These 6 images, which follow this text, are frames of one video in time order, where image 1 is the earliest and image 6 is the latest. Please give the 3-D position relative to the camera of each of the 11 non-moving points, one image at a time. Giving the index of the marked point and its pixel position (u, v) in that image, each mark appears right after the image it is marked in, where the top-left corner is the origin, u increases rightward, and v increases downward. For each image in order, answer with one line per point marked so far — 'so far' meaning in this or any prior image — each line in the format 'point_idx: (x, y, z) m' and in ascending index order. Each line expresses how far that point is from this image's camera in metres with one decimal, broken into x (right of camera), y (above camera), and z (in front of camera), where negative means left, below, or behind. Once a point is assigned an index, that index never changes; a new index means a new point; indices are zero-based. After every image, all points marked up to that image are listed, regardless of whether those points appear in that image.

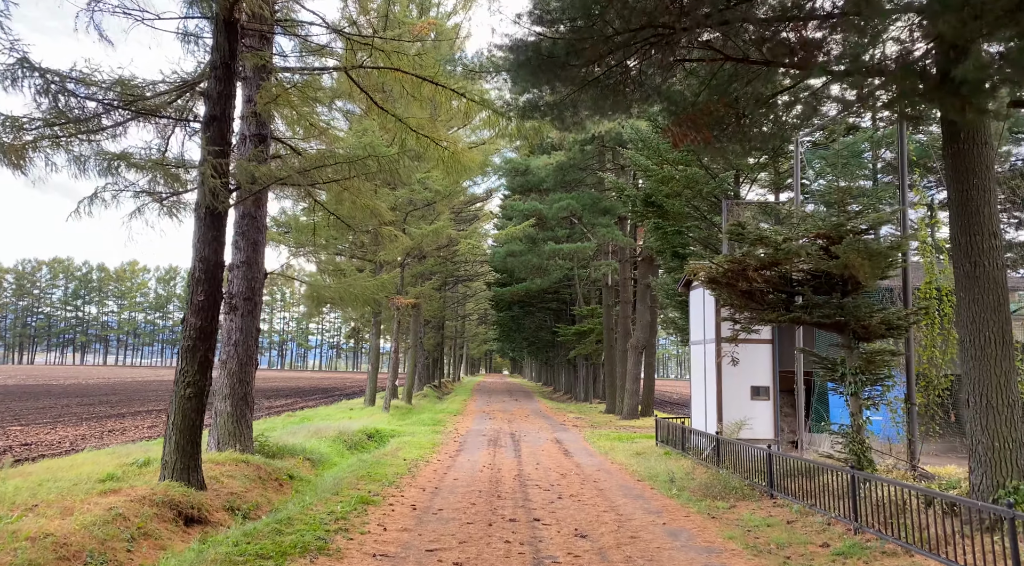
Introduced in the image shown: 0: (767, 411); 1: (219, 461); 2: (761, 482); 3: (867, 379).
0: (+5.1, -2.5, +16.7) m
1: (-4.1, -2.5, +11.7) m
2: (+3.8, -3.1, +12.8) m
3: (+4.9, -1.3, +11.7) m
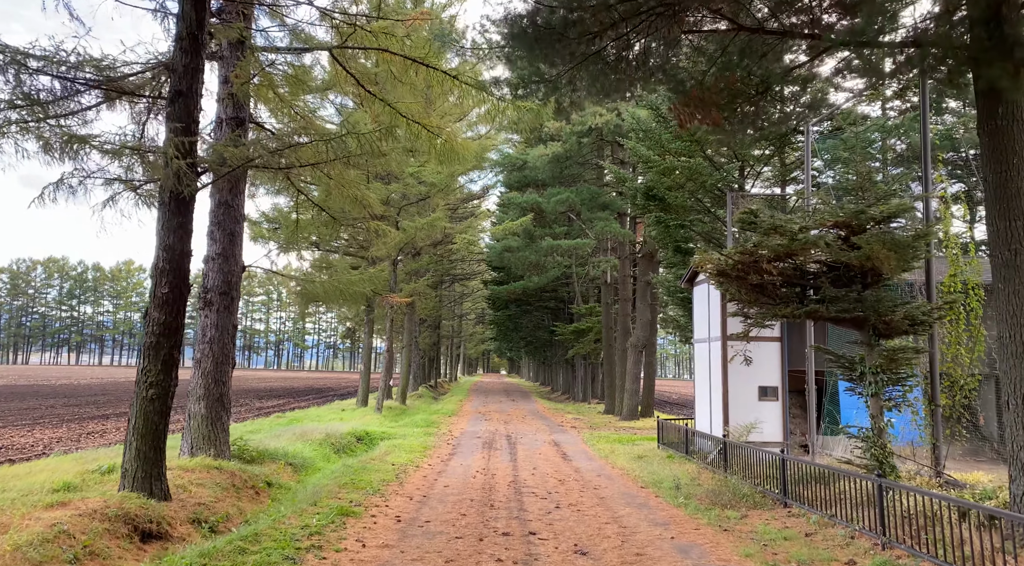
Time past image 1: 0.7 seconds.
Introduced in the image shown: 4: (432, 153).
0: (+5.0, -2.4, +15.9) m
1: (-4.2, -2.4, +10.9) m
2: (+3.7, -3.0, +12.0) m
3: (+4.9, -1.2, +10.9) m
4: (-1.2, +1.8, +12.8) m
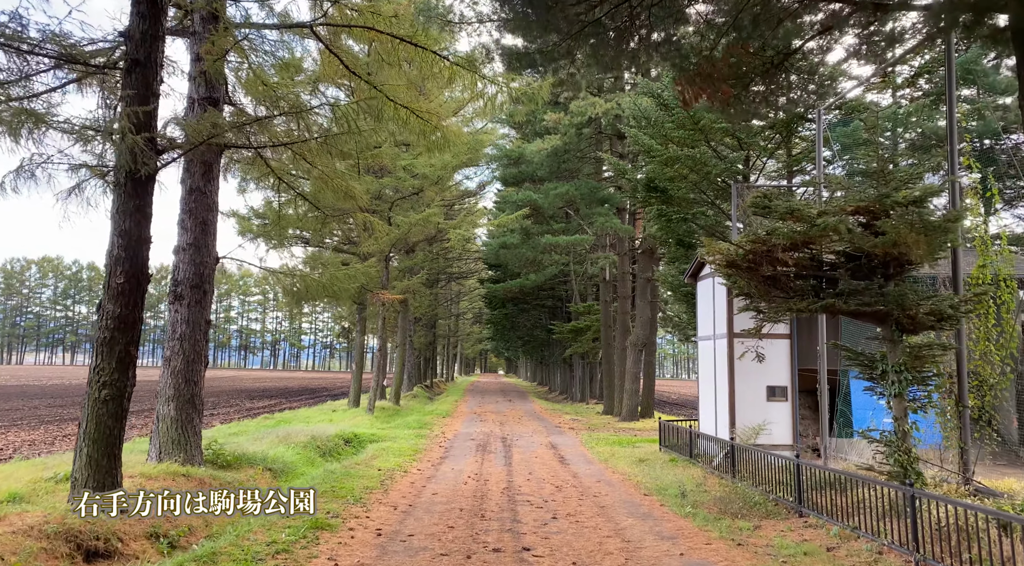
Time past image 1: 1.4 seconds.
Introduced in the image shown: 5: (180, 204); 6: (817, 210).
0: (+4.9, -2.3, +15.0) m
1: (-4.3, -2.3, +10.0) m
2: (+3.6, -2.9, +11.1) m
3: (+4.8, -1.1, +10.0) m
4: (-1.2, +1.9, +12.0) m
5: (-4.6, +1.1, +11.8) m
6: (+3.6, +0.9, +10.0) m
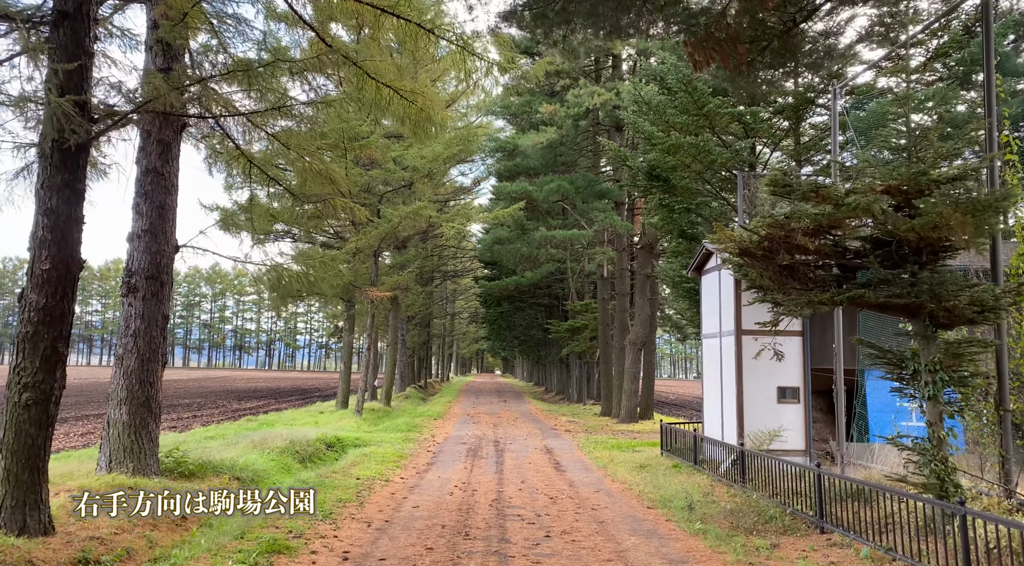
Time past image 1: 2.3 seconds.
0: (+4.8, -2.2, +13.9) m
1: (-4.4, -2.2, +8.9) m
2: (+3.5, -2.7, +10.0) m
3: (+4.7, -1.0, +8.9) m
4: (-1.4, +2.1, +10.9) m
5: (-4.8, +1.2, +10.6) m
6: (+3.5, +1.0, +8.9) m
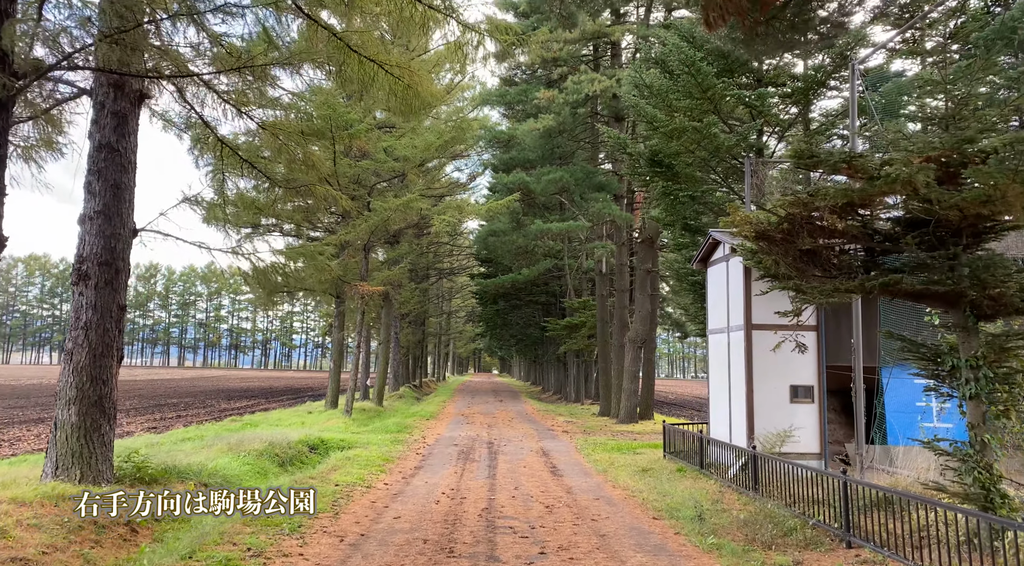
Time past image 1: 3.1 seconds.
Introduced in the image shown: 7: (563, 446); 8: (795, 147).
0: (+4.7, -2.1, +13.0) m
1: (-4.5, -2.0, +7.9) m
2: (+3.4, -2.6, +9.0) m
3: (+4.6, -0.9, +7.9) m
4: (-1.5, +2.2, +9.9) m
5: (-4.9, +1.4, +9.6) m
6: (+3.4, +1.1, +7.9) m
7: (+1.1, -3.6, +18.3) m
8: (+2.8, +1.3, +8.3) m
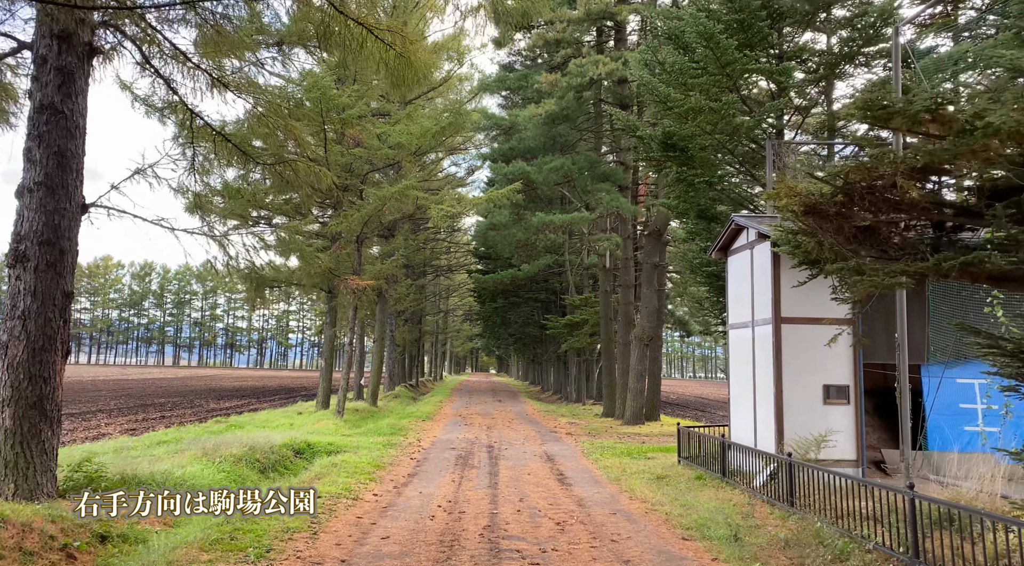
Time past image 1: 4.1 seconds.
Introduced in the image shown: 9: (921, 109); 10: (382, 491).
0: (+4.7, -1.9, +11.7) m
1: (-4.4, -1.9, +6.6) m
2: (+3.5, -2.4, +7.8) m
3: (+4.6, -0.7, +6.7) m
4: (-1.4, +2.4, +8.6) m
5: (-4.8, +1.5, +8.3) m
6: (+3.5, +1.3, +6.6) m
7: (+1.1, -3.4, +17.0) m
8: (+2.8, +1.5, +7.0) m
9: (+3.2, +1.3, +6.8) m
10: (-1.7, -2.8, +11.2) m
